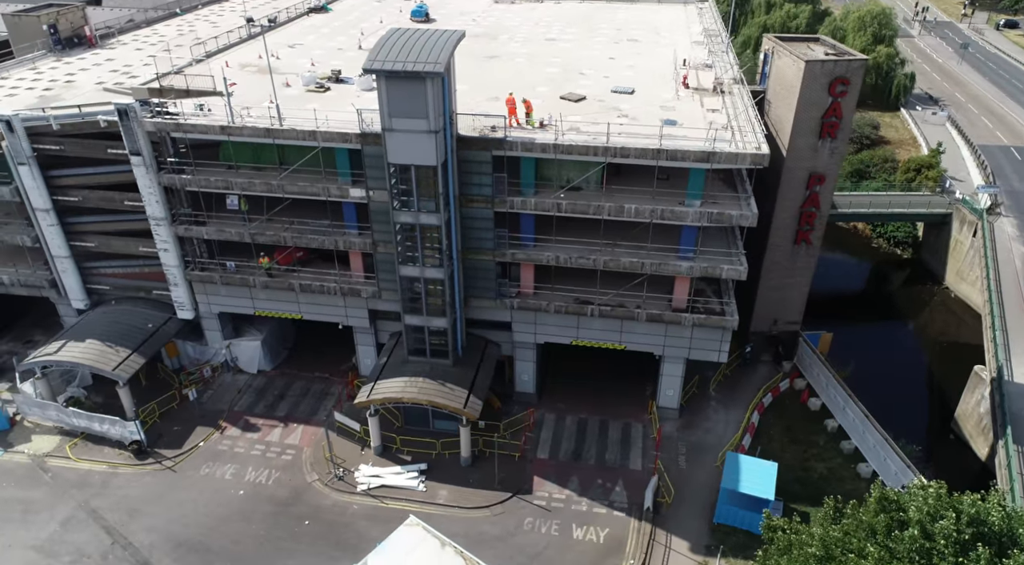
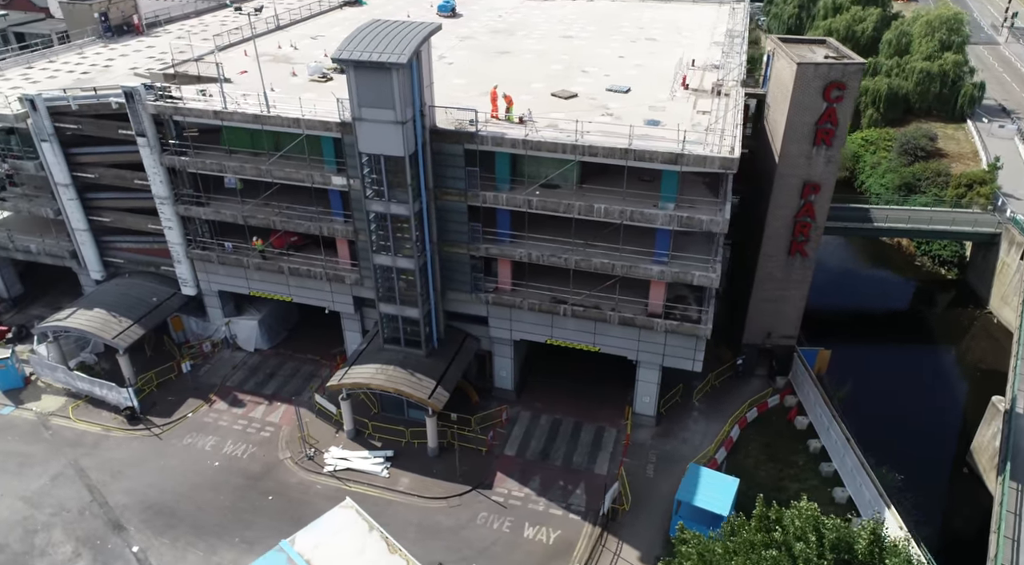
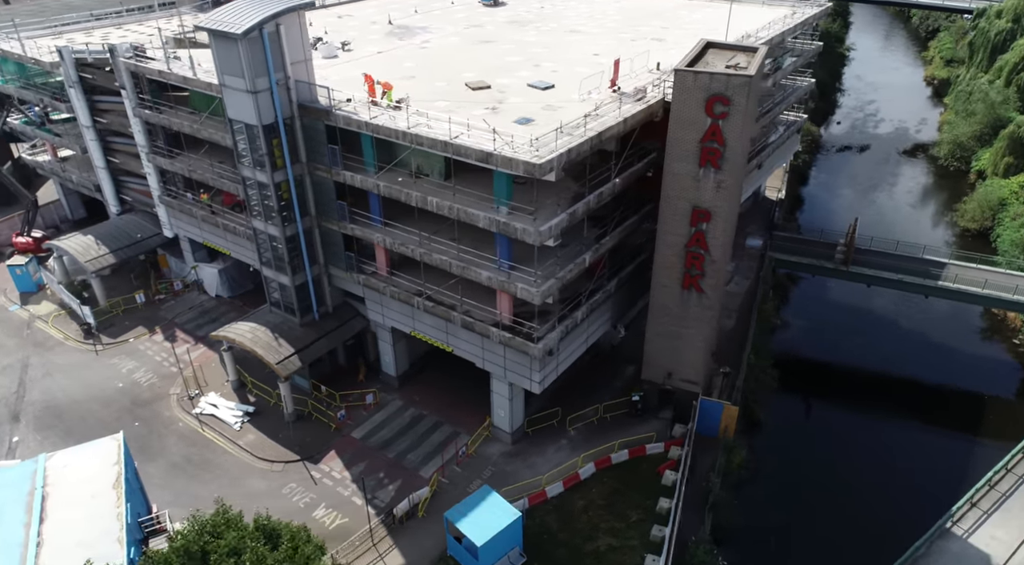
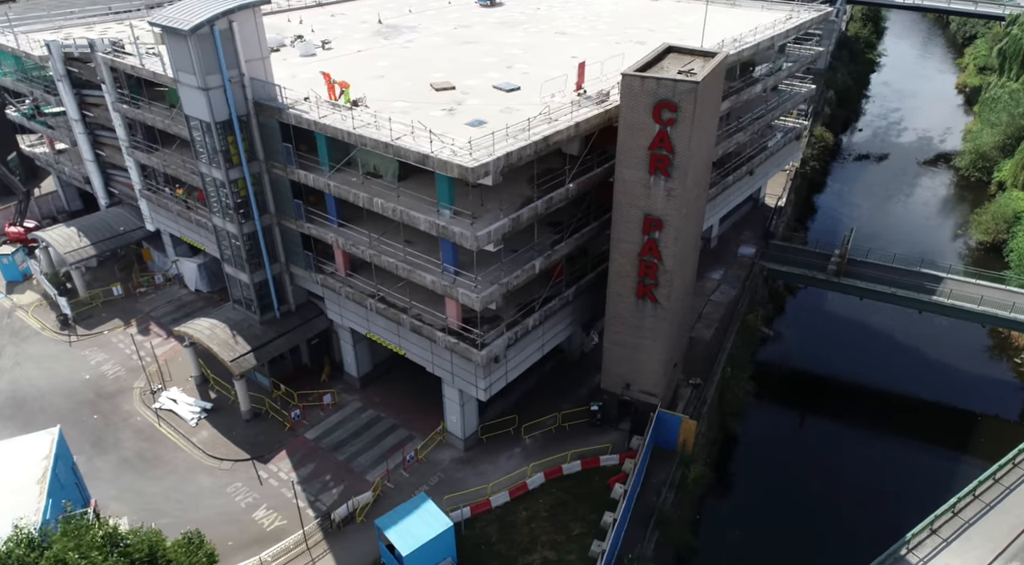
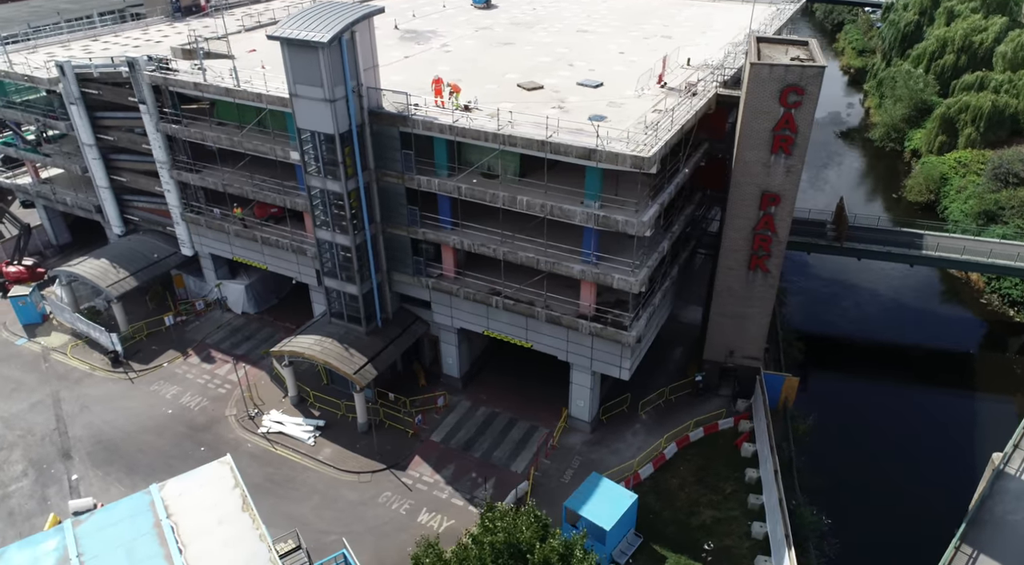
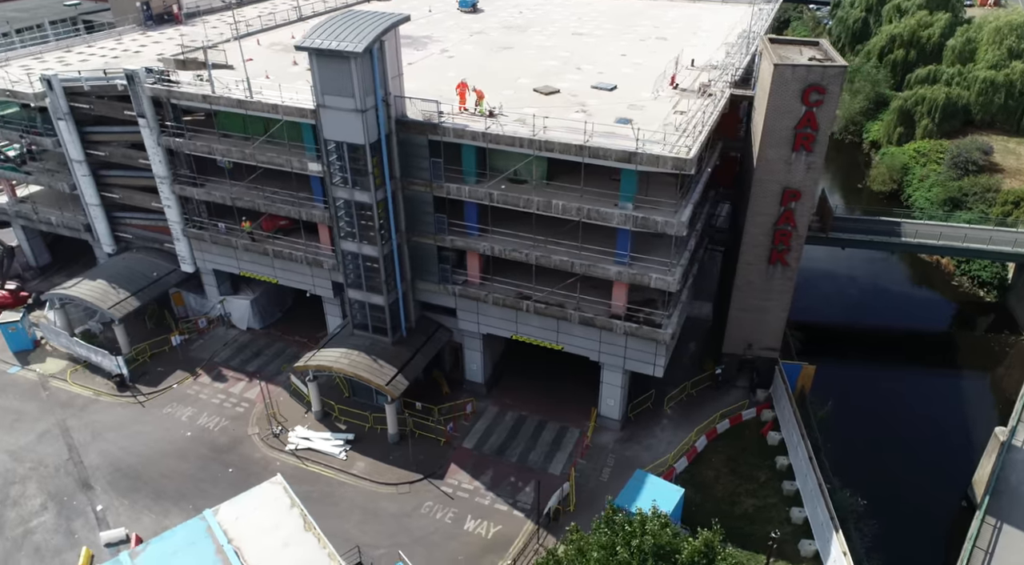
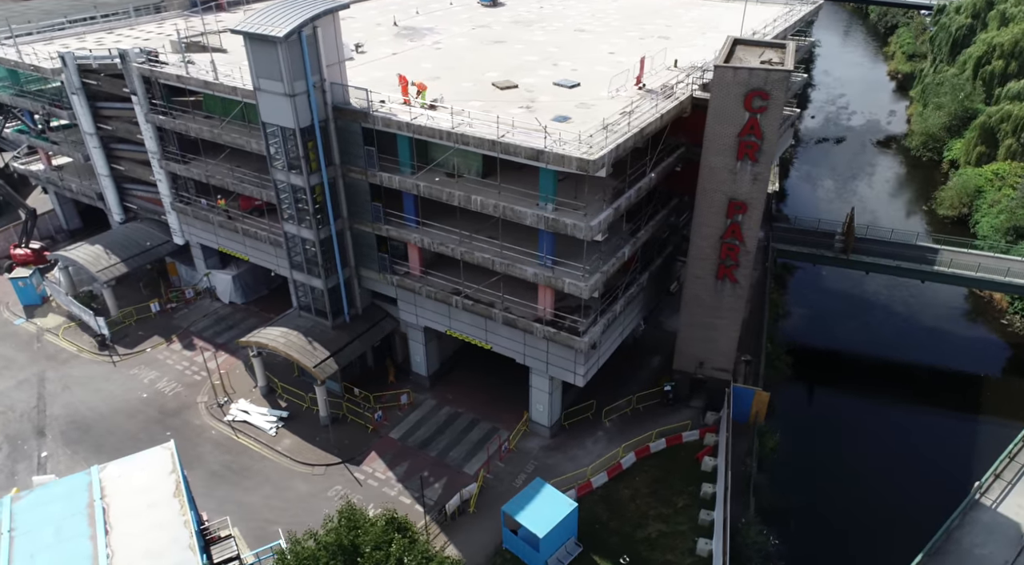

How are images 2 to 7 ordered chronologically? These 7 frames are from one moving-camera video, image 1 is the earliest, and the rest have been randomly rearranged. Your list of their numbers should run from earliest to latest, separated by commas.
2, 6, 5, 7, 3, 4
